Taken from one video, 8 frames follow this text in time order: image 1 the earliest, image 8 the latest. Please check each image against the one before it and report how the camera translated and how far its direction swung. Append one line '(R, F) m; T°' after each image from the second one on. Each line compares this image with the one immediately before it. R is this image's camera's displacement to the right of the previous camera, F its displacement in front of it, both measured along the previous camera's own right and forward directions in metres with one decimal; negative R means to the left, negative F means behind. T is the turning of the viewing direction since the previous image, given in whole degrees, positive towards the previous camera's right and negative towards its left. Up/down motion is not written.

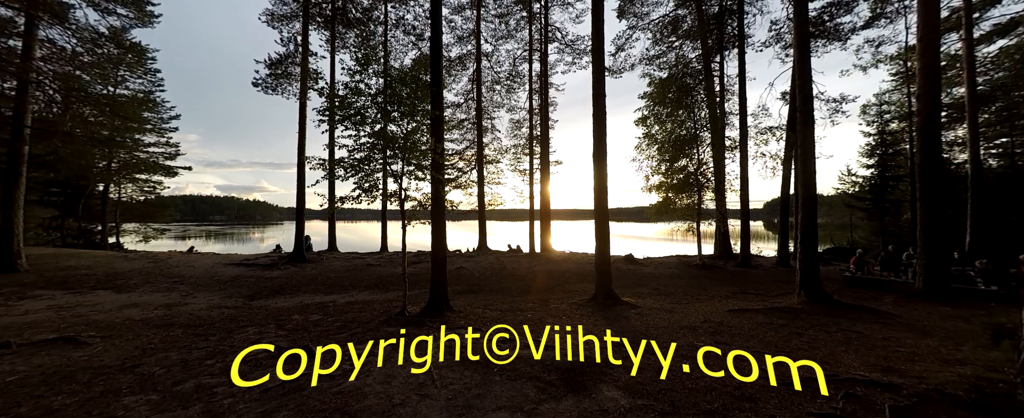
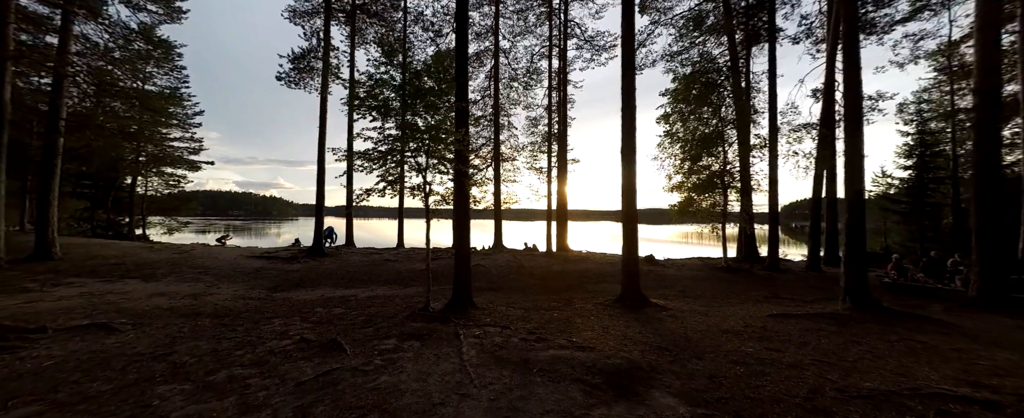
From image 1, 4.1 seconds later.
(-0.4, +0.2) m; -2°
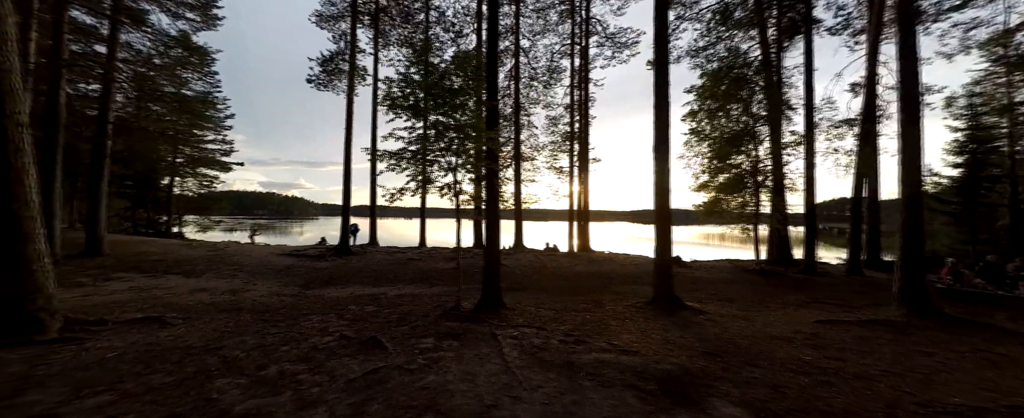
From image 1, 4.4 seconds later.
(-0.4, +0.1) m; -3°
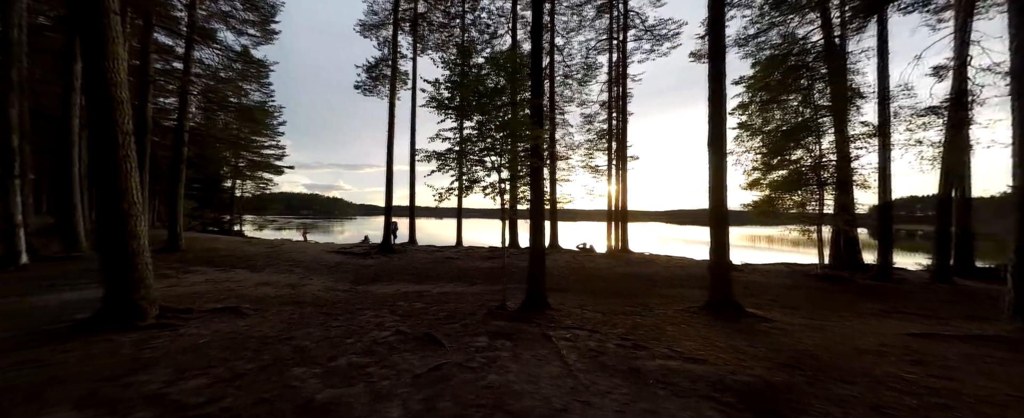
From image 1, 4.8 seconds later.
(-0.4, 0.0) m; -5°
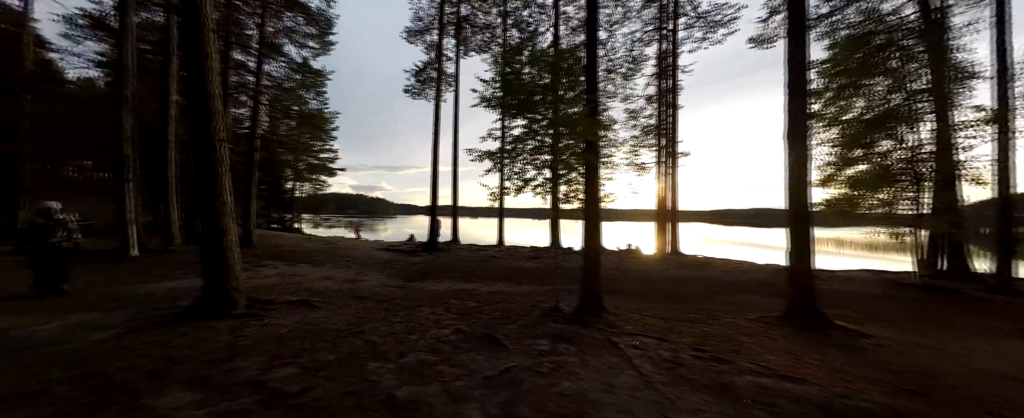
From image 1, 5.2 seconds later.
(-0.4, +0.1) m; -6°
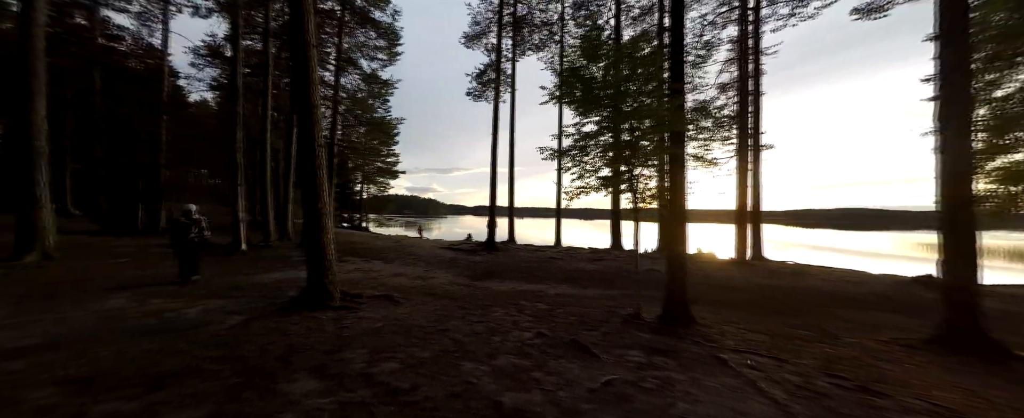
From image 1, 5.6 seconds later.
(-0.5, +0.1) m; -9°
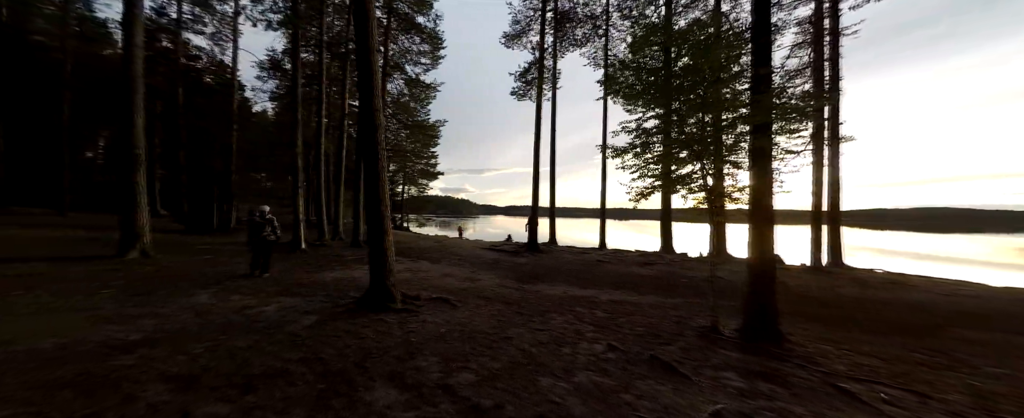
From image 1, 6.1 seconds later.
(-0.5, +0.2) m; -6°
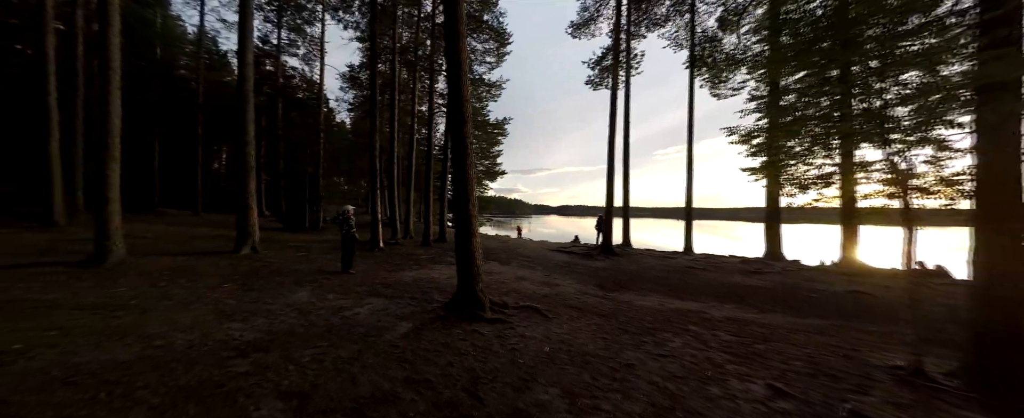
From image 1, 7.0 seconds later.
(-0.8, +0.7) m; -10°
